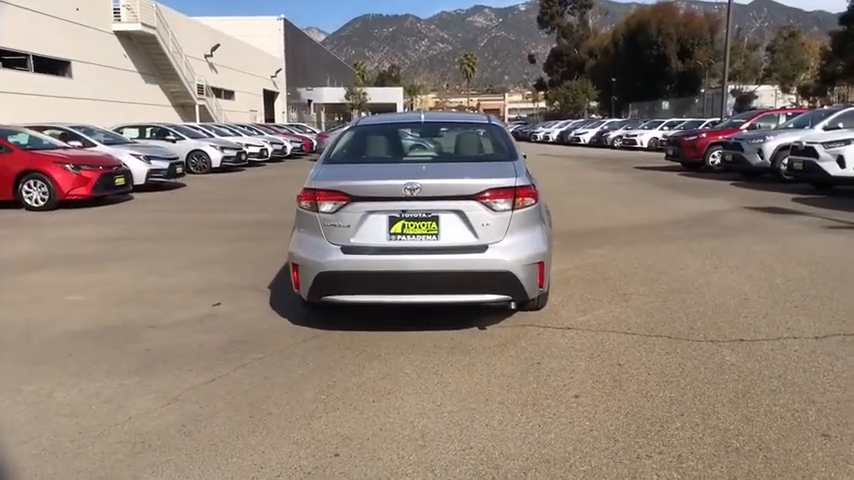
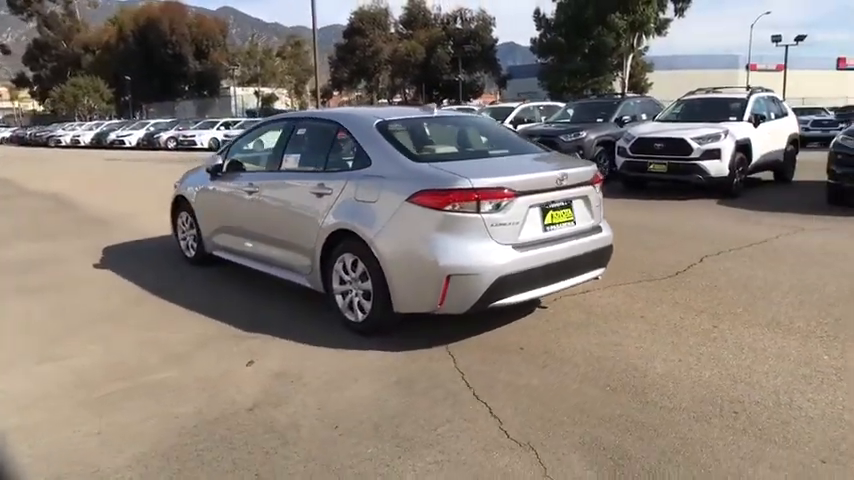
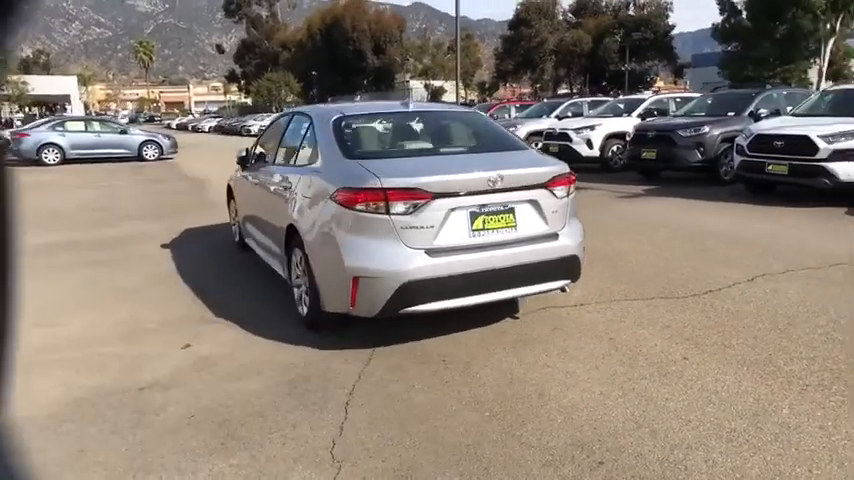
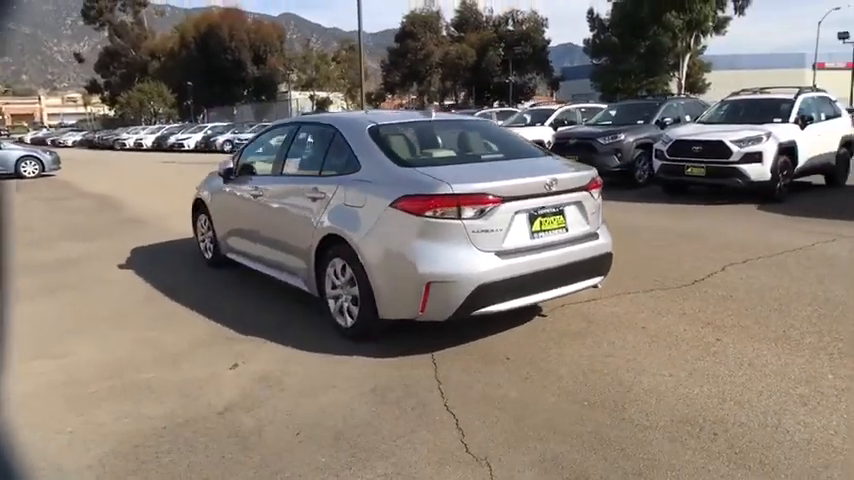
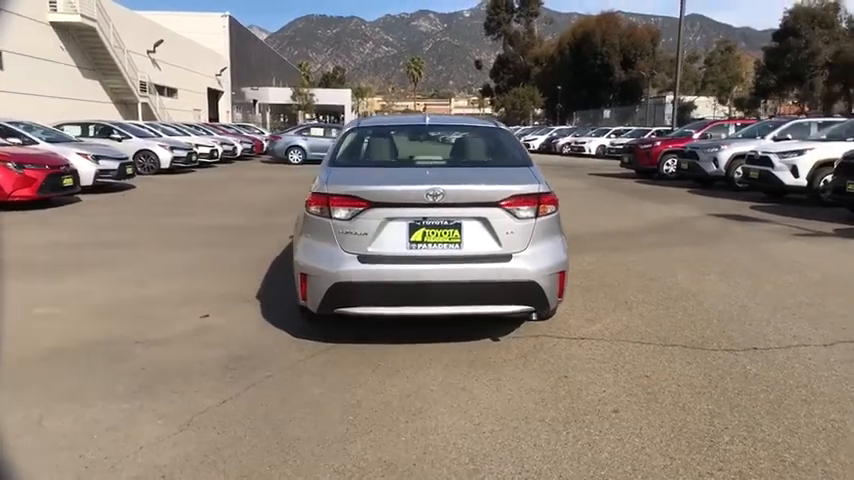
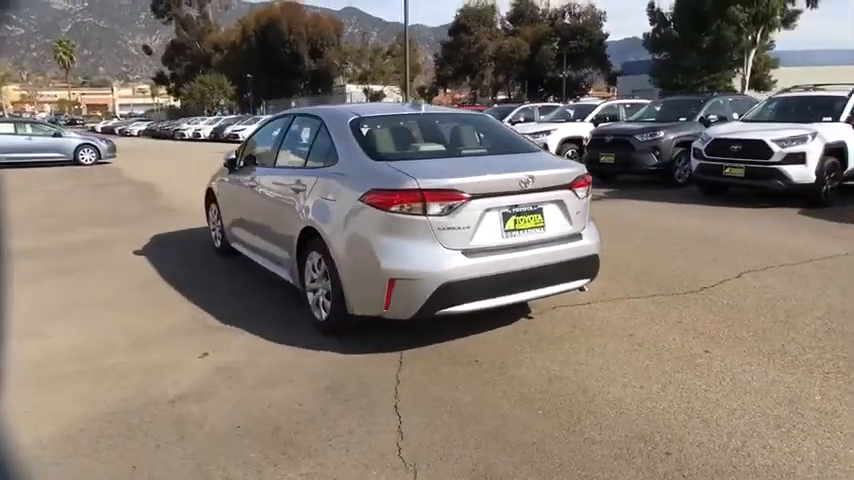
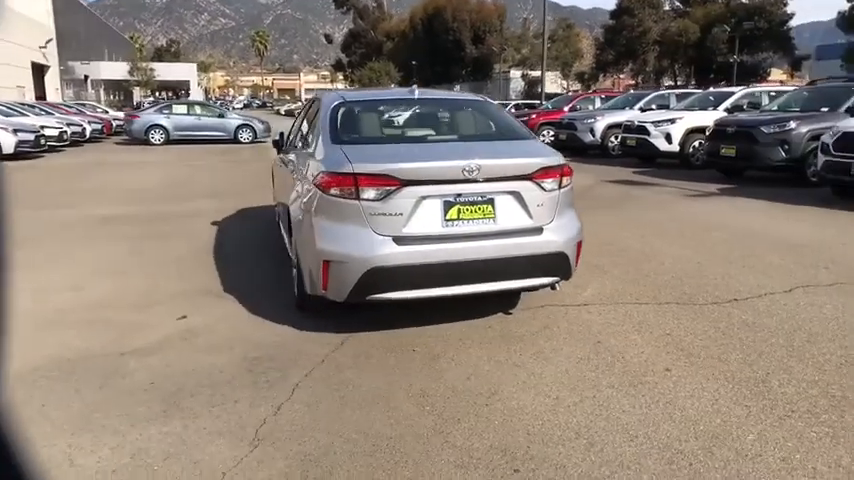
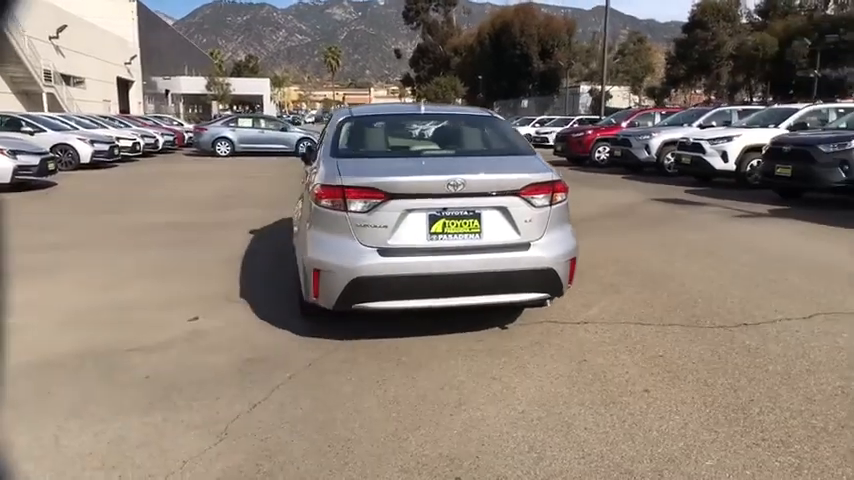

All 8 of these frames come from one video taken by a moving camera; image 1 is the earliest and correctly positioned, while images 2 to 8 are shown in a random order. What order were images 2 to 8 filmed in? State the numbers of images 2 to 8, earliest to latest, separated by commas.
5, 8, 7, 3, 6, 4, 2
